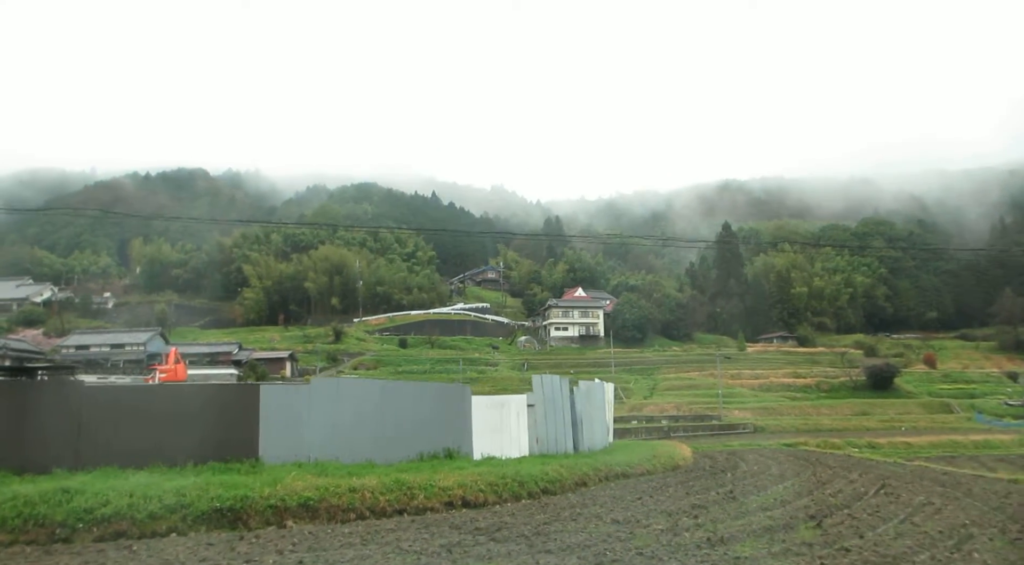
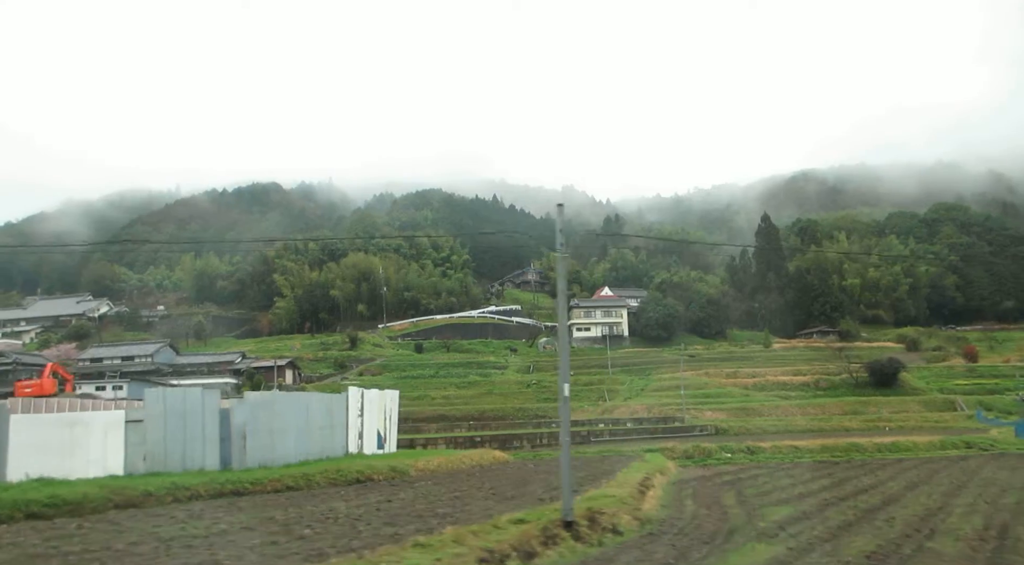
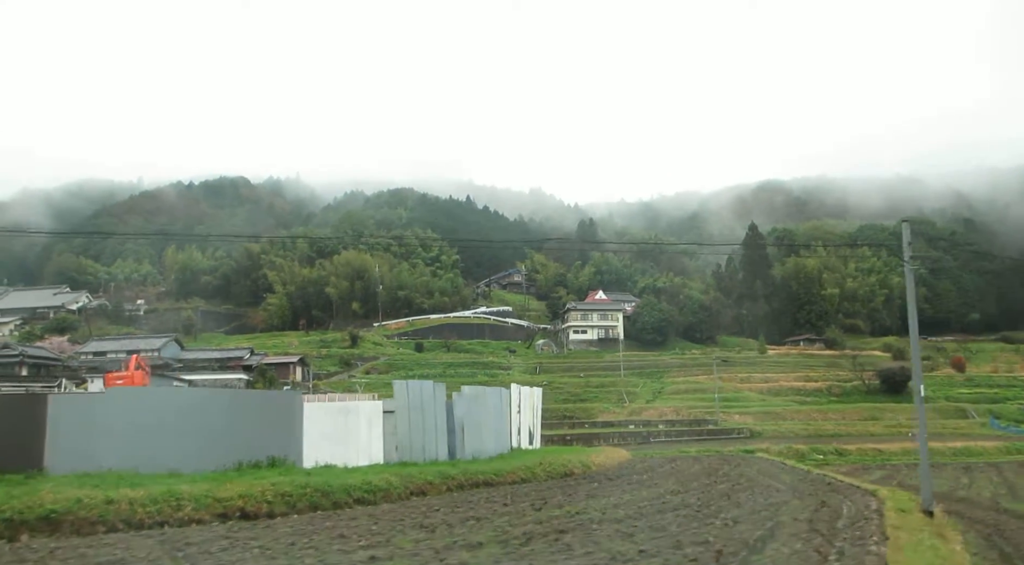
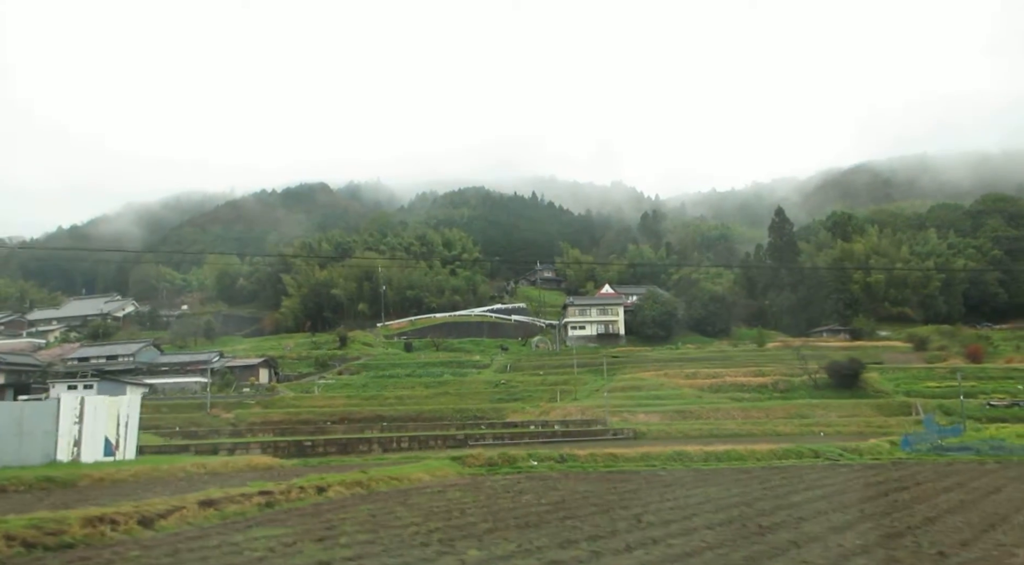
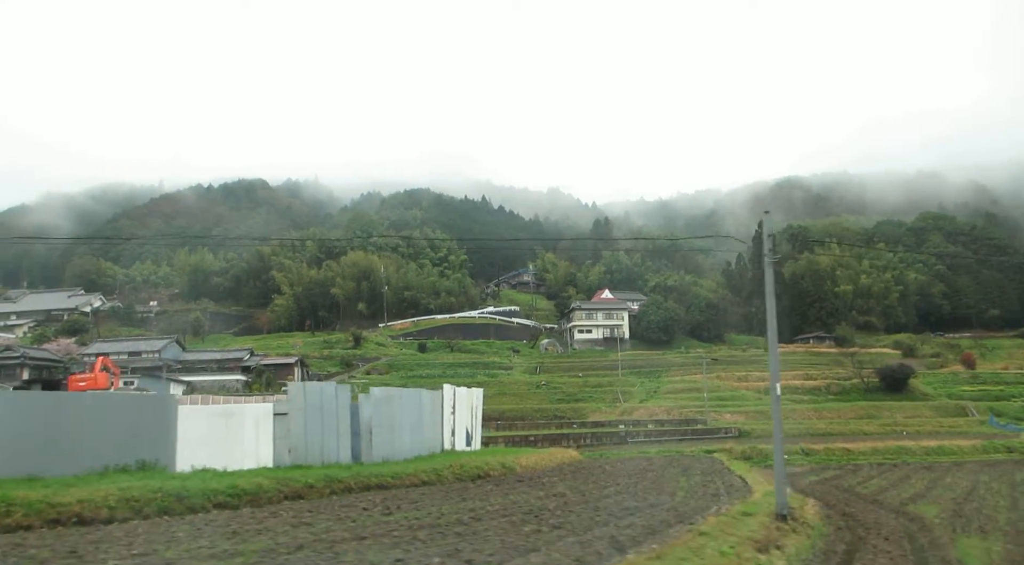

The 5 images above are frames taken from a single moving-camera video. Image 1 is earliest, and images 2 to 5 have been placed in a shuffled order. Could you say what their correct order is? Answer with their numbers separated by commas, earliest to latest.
3, 5, 2, 4
